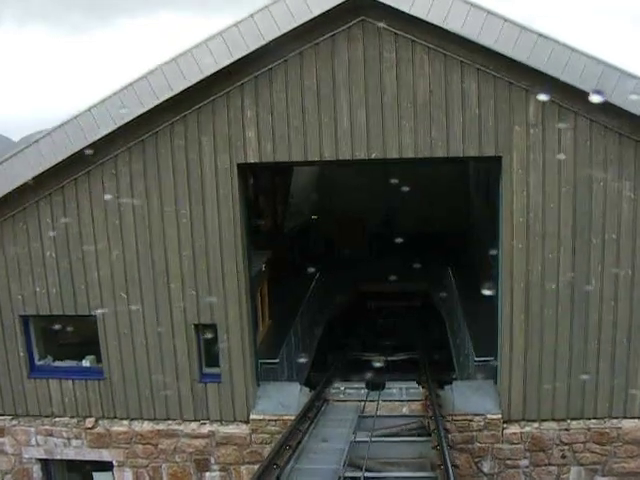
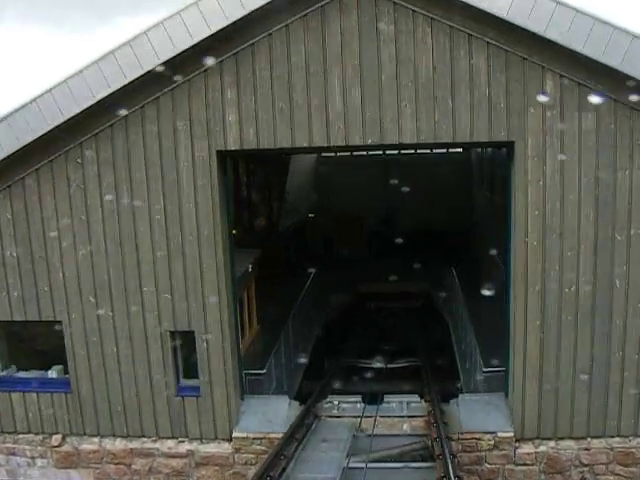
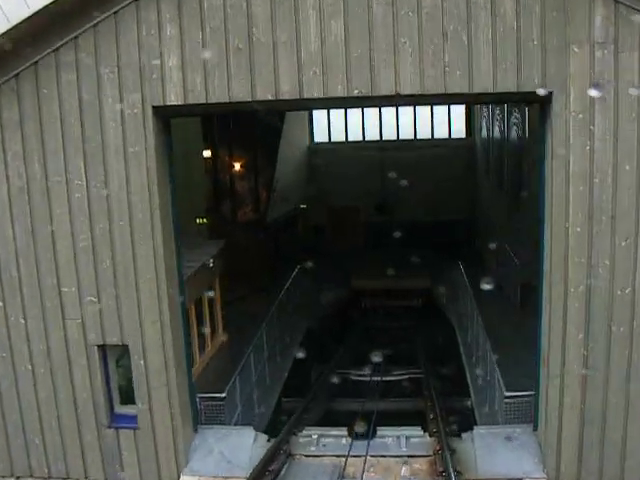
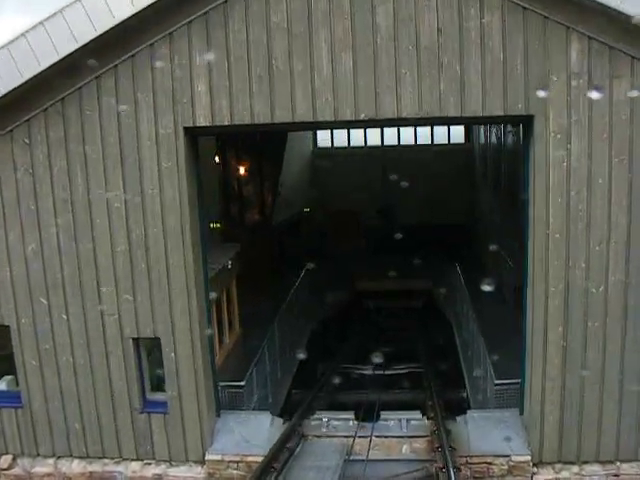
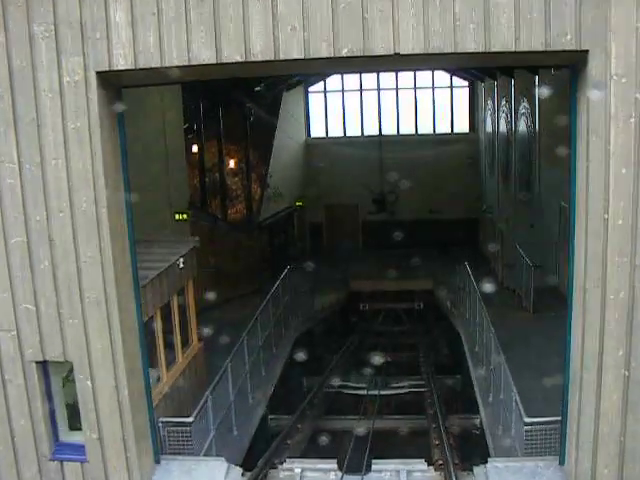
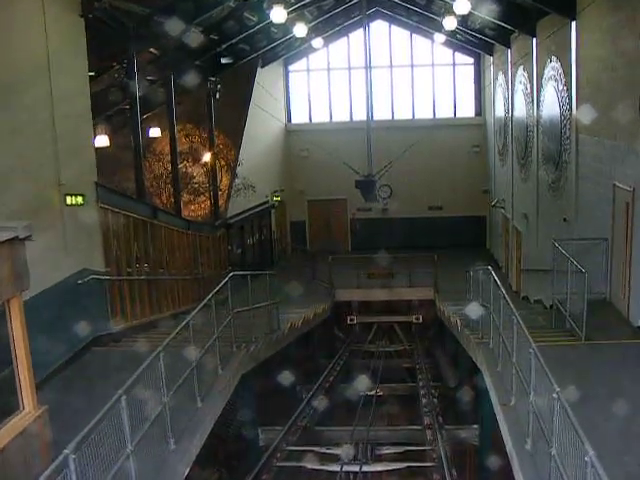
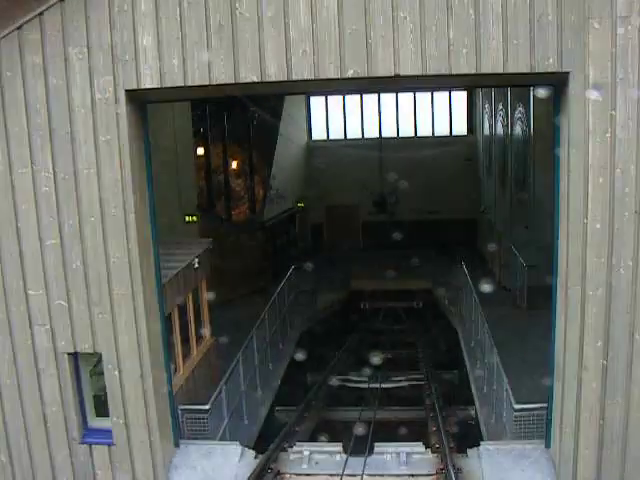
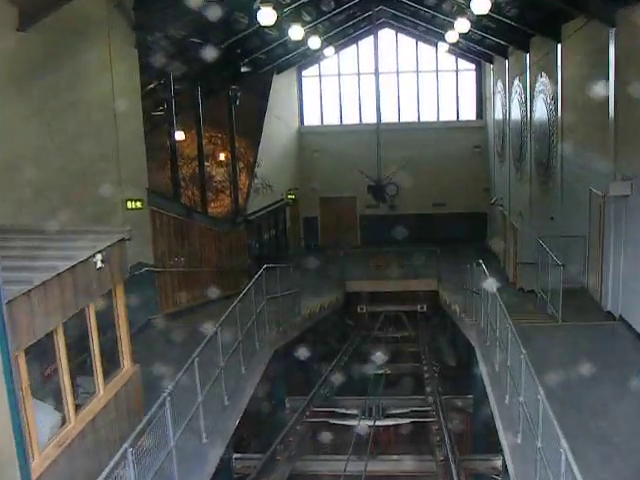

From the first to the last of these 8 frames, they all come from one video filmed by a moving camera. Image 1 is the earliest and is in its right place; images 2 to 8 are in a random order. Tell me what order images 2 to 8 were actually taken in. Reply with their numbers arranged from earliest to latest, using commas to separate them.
2, 4, 3, 7, 5, 8, 6
